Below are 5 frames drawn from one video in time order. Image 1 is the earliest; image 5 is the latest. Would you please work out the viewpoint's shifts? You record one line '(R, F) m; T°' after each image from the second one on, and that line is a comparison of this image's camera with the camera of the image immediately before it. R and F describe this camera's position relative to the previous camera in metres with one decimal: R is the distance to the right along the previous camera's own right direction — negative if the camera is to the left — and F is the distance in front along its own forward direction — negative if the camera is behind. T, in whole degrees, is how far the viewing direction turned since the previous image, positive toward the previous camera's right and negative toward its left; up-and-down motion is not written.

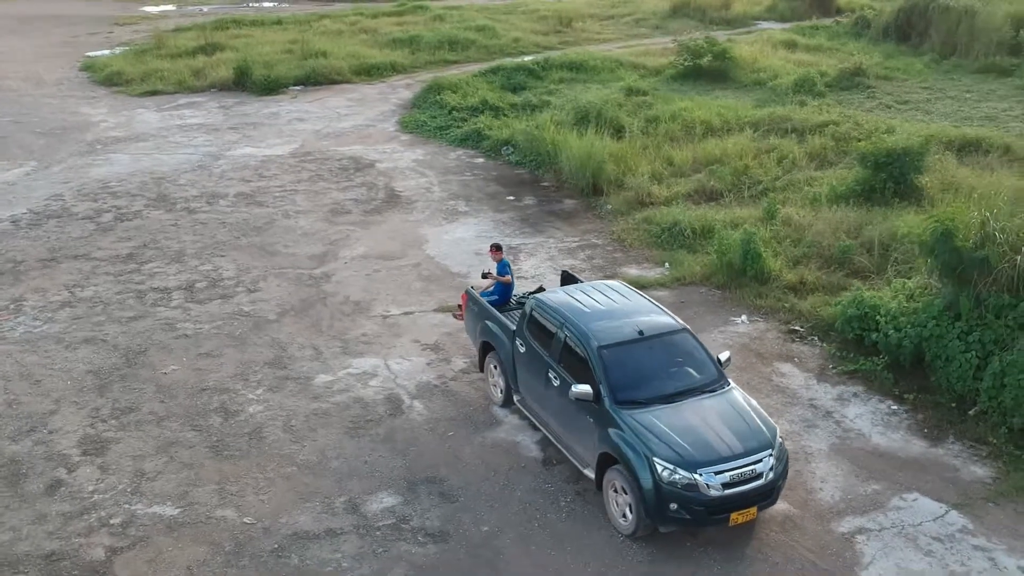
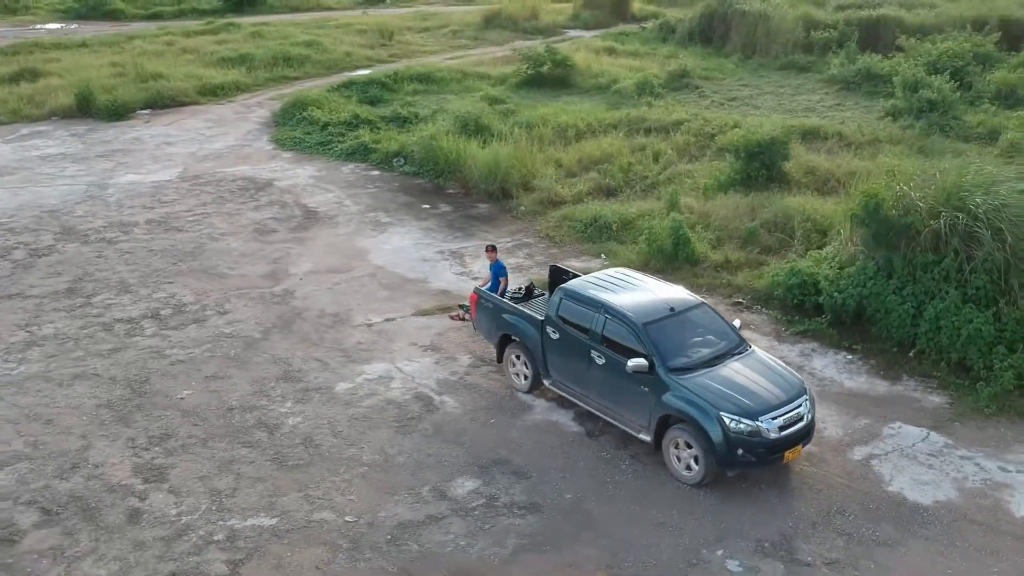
(-2.3, -0.5) m; +13°
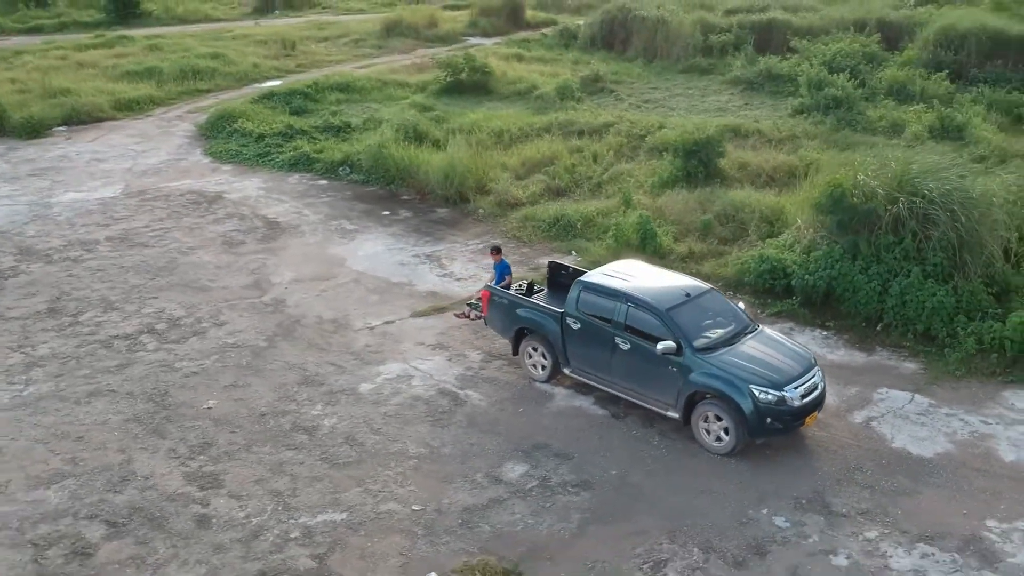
(-1.4, -0.4) m; +7°
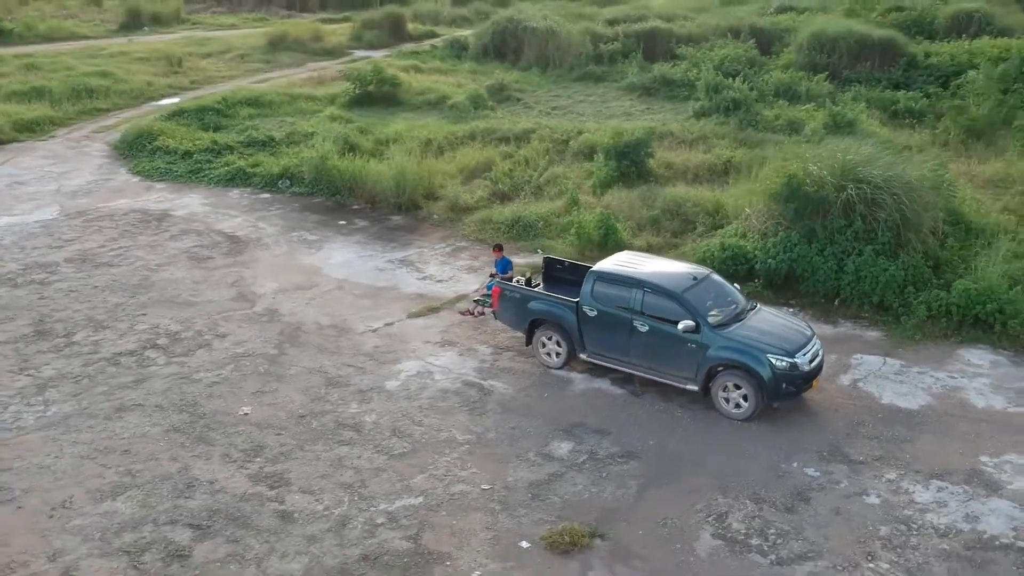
(-1.7, -0.5) m; +8°
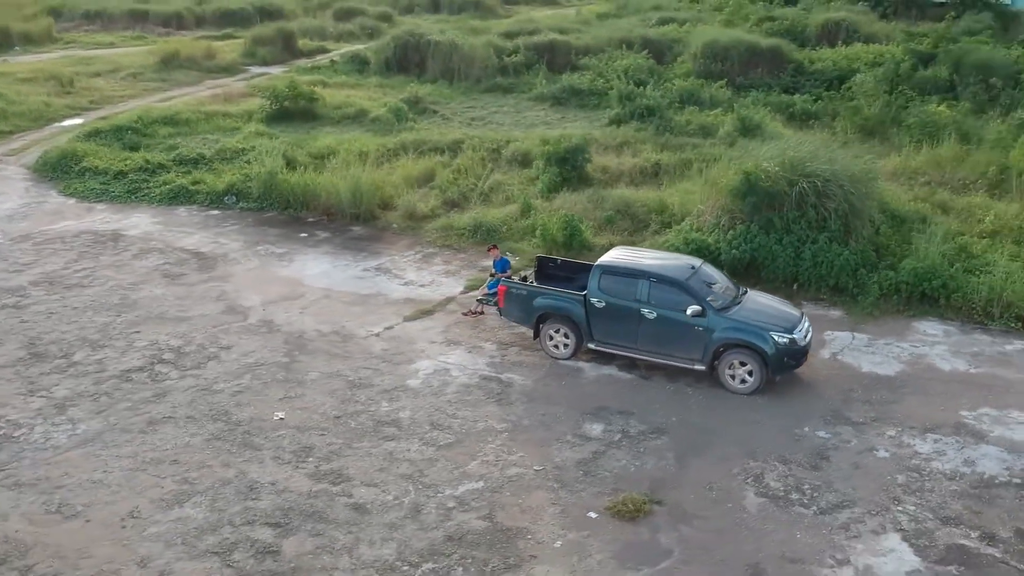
(-1.6, -0.5) m; +8°
